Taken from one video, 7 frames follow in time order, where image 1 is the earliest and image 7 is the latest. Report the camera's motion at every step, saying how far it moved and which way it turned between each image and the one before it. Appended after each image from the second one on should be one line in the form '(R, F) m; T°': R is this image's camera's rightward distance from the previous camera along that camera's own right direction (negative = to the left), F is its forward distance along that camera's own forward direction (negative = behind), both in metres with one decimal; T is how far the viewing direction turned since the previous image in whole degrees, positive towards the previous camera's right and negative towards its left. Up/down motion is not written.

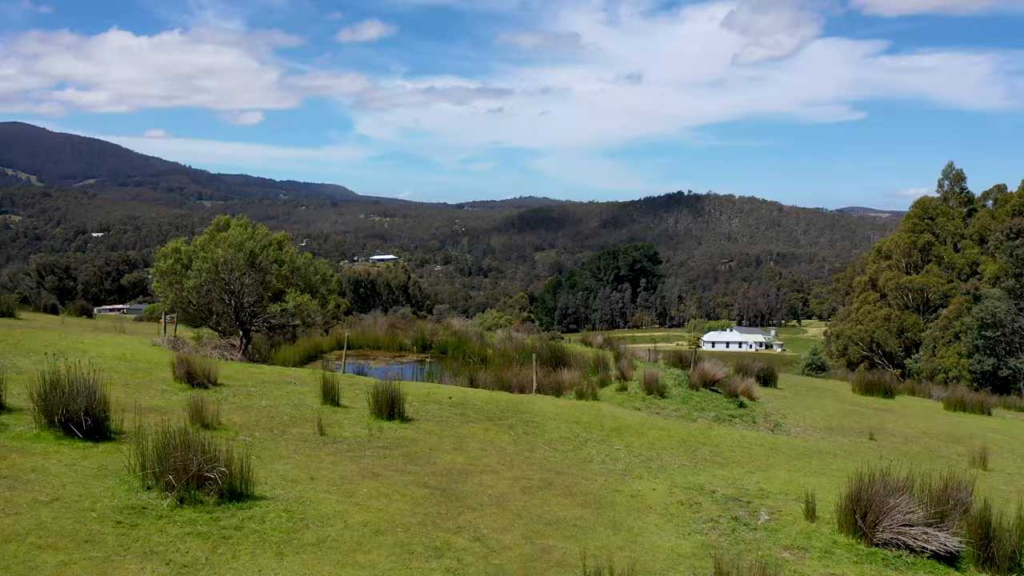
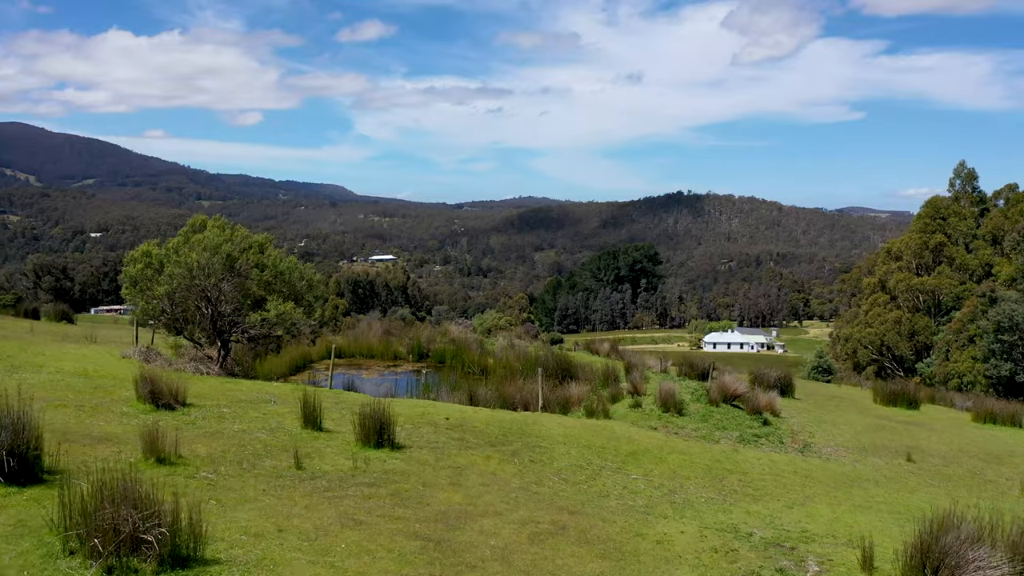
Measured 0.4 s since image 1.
(0.0, +0.7) m; 0°
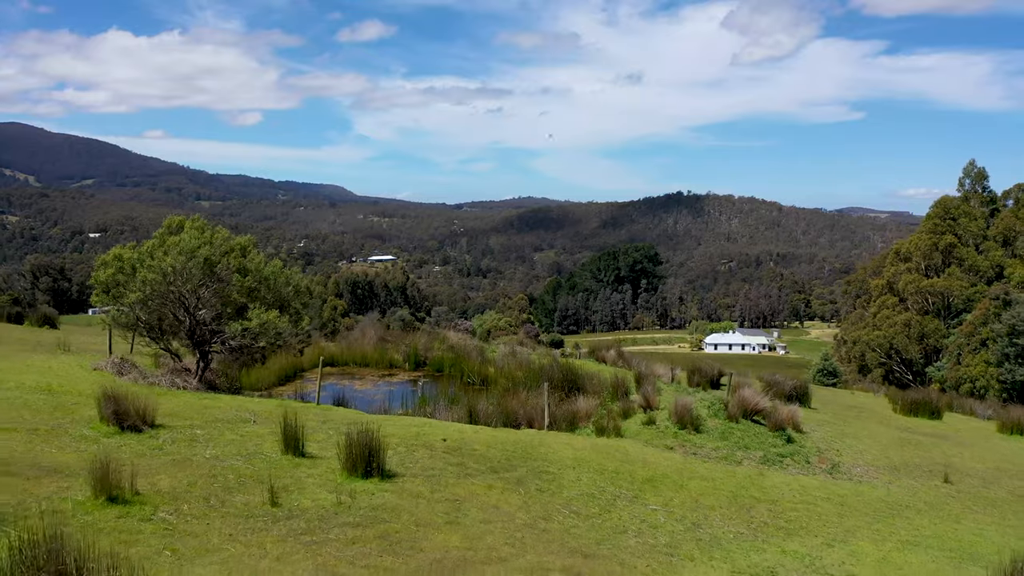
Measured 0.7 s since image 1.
(0.0, +0.6) m; 0°
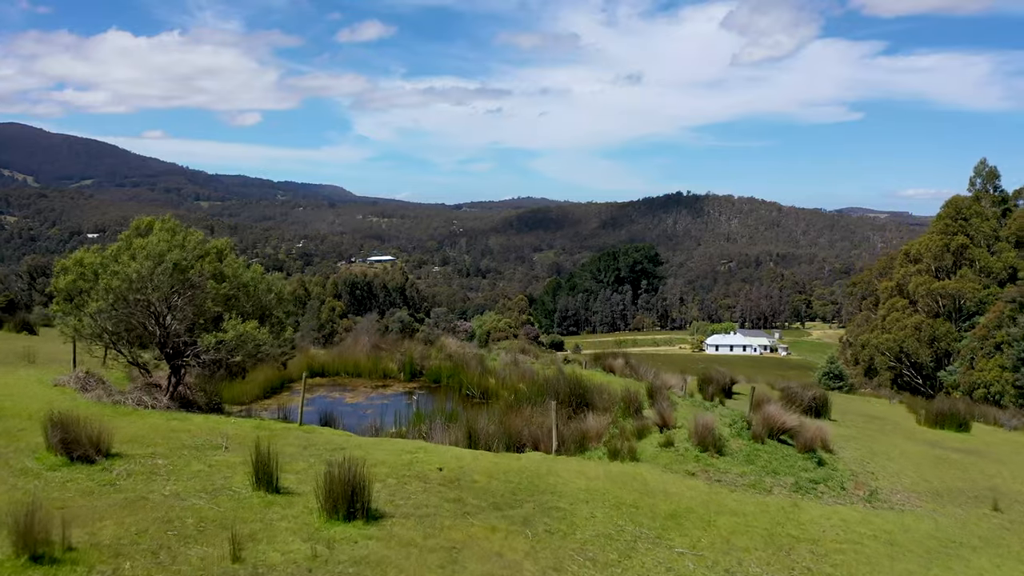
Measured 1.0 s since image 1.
(0.0, +0.6) m; 0°
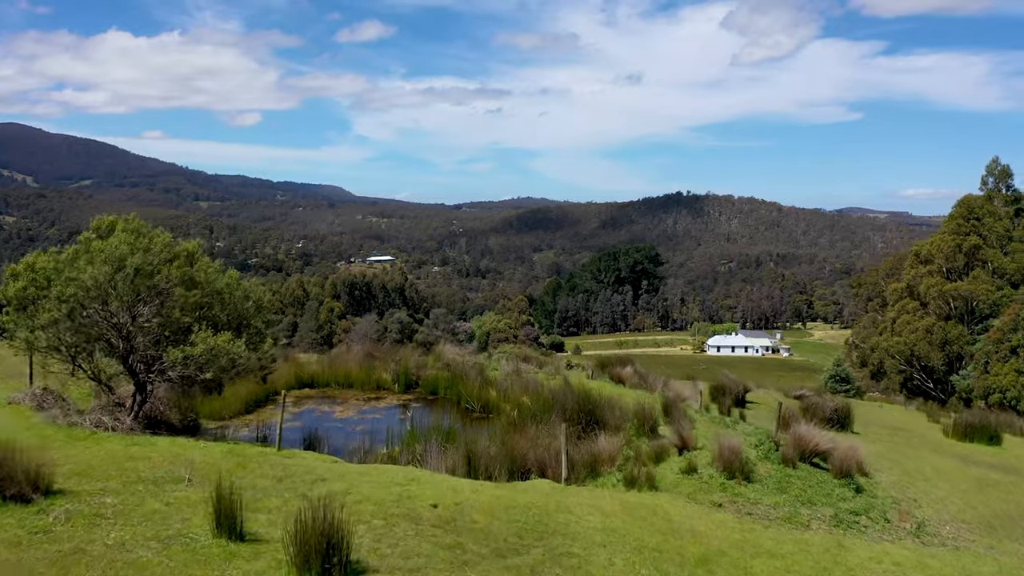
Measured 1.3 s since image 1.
(0.0, +0.6) m; 0°
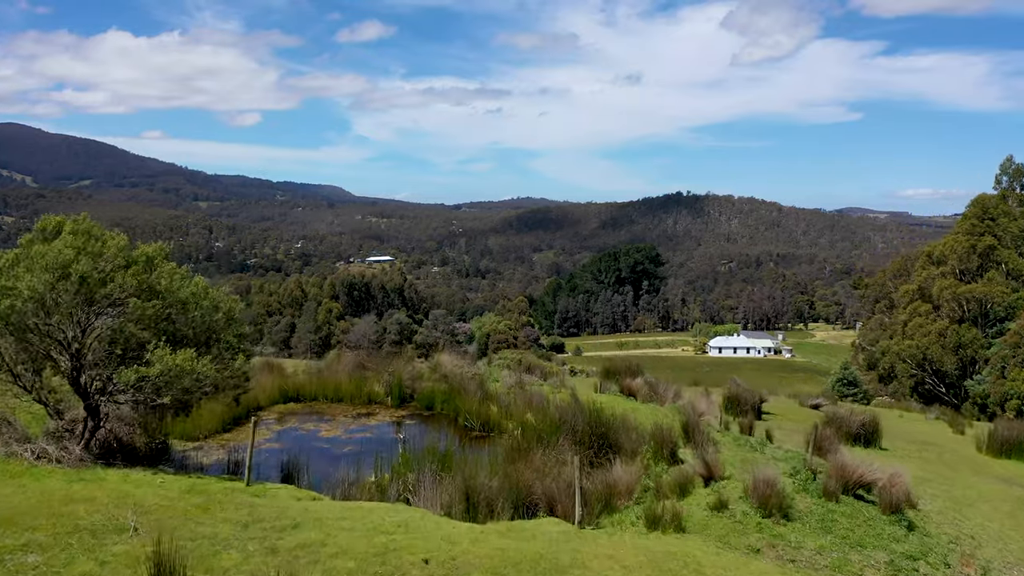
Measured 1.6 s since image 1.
(0.0, +0.7) m; 0°
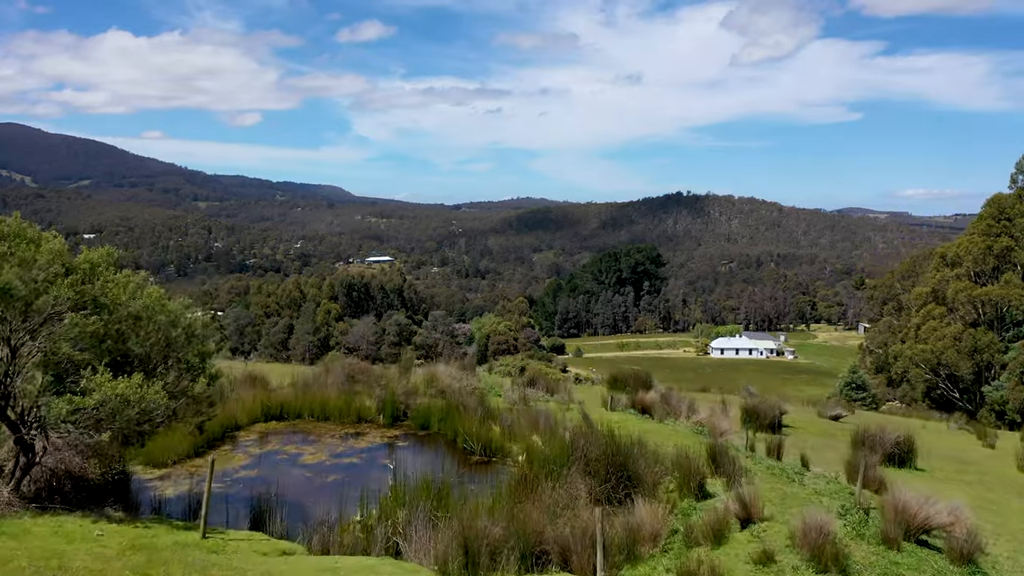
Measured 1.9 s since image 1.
(0.0, +0.7) m; 0°
